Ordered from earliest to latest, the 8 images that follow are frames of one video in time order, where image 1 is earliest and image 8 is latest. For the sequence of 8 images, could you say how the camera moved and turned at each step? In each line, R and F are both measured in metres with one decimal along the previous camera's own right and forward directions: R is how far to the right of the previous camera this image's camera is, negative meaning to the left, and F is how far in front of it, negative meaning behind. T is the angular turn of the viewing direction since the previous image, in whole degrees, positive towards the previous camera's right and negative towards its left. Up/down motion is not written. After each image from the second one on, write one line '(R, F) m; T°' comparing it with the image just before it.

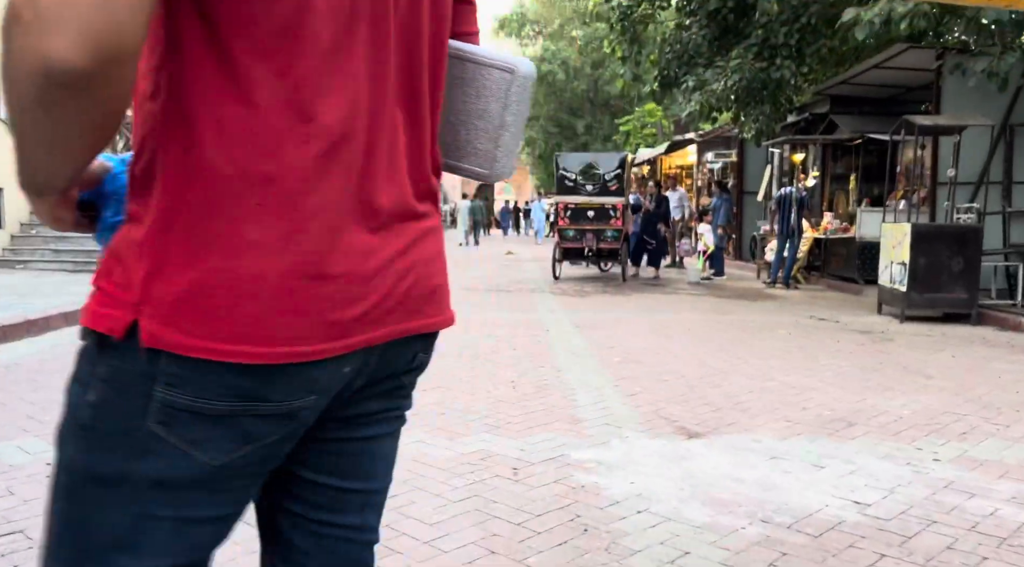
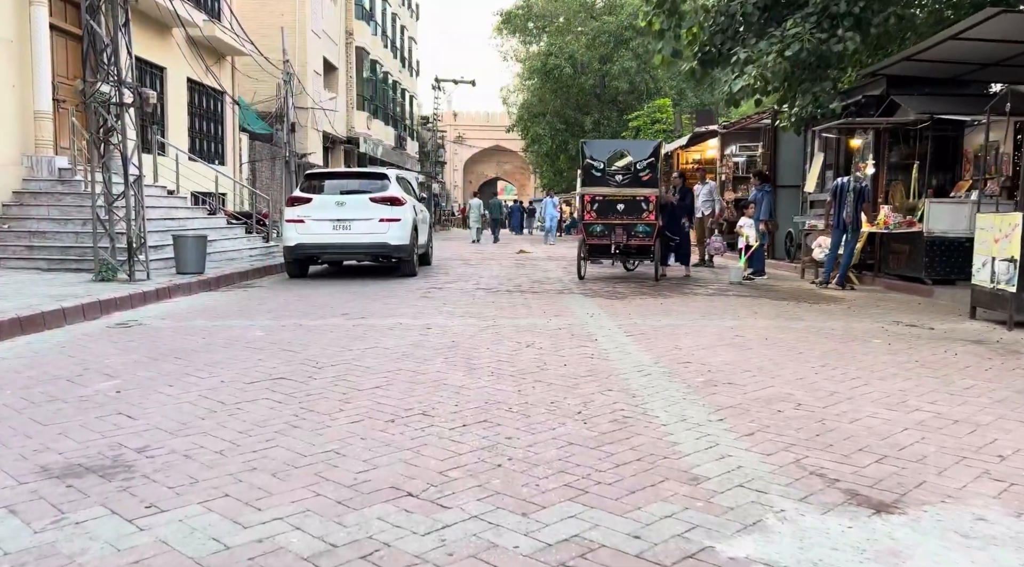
(-0.3, +1.4) m; 0°
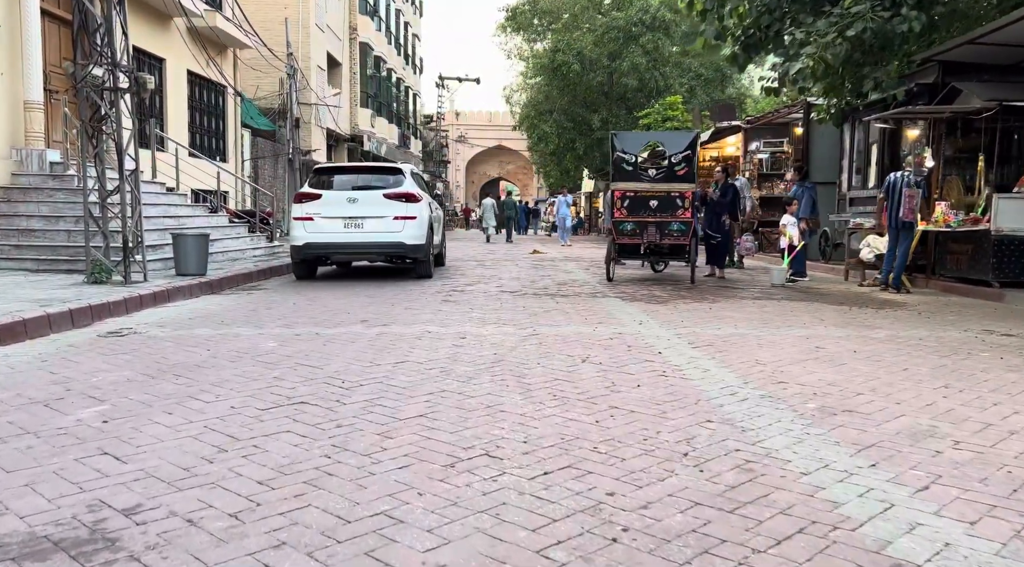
(-0.3, +0.9) m; 0°
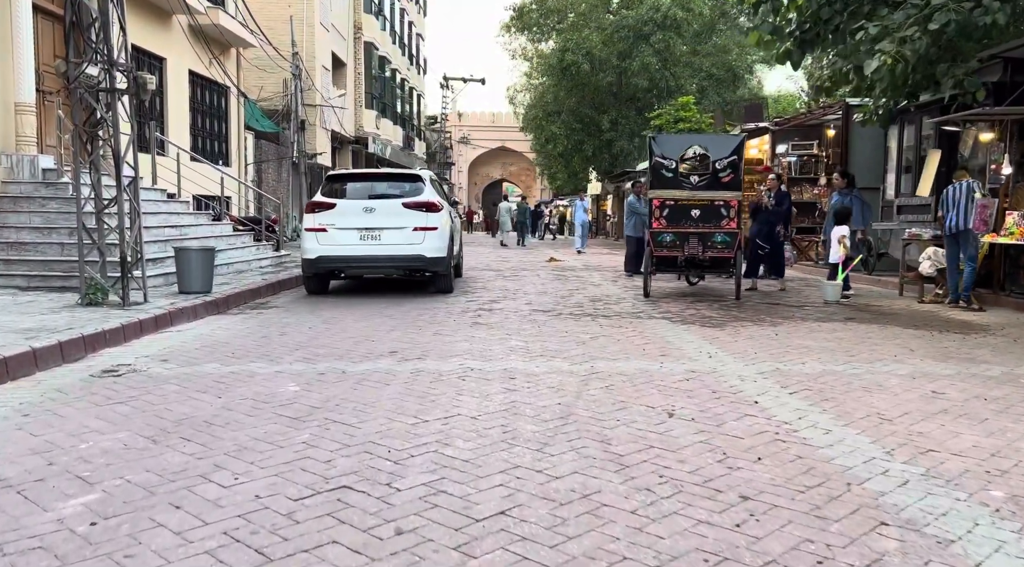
(-0.4, +1.0) m; 0°
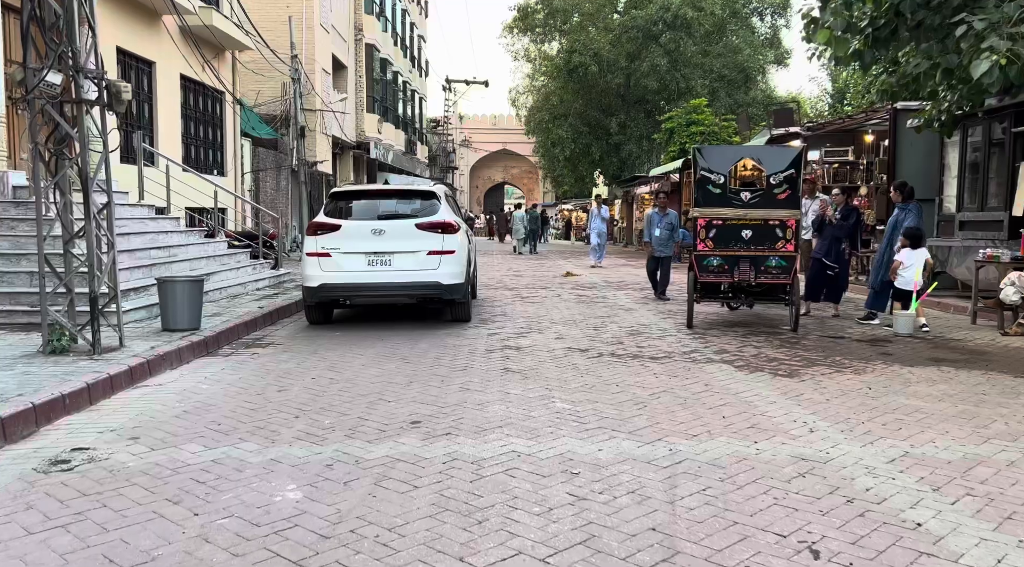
(-0.3, +1.4) m; 0°
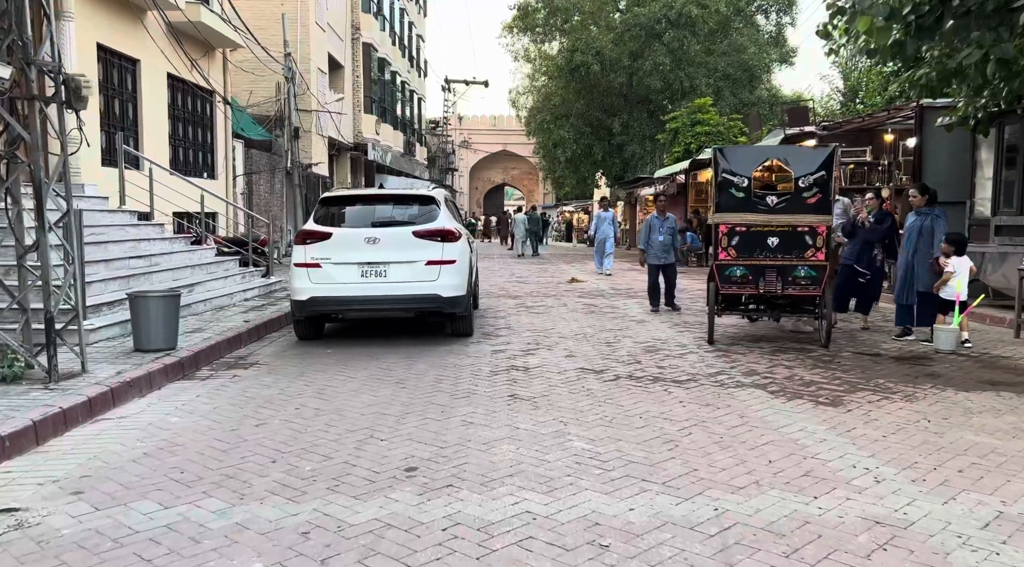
(-0.1, +0.9) m; 0°
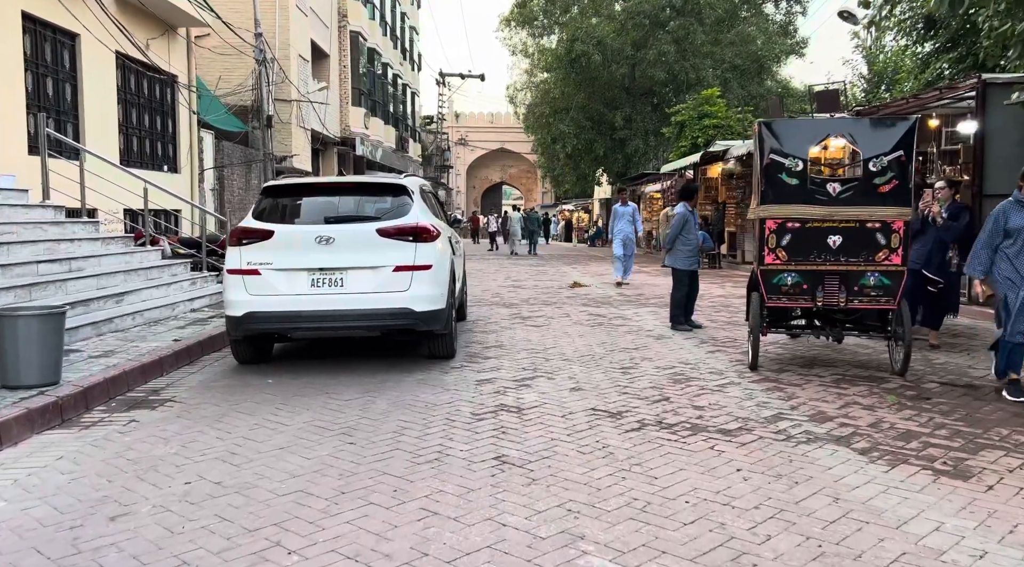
(+0.1, +2.1) m; 0°
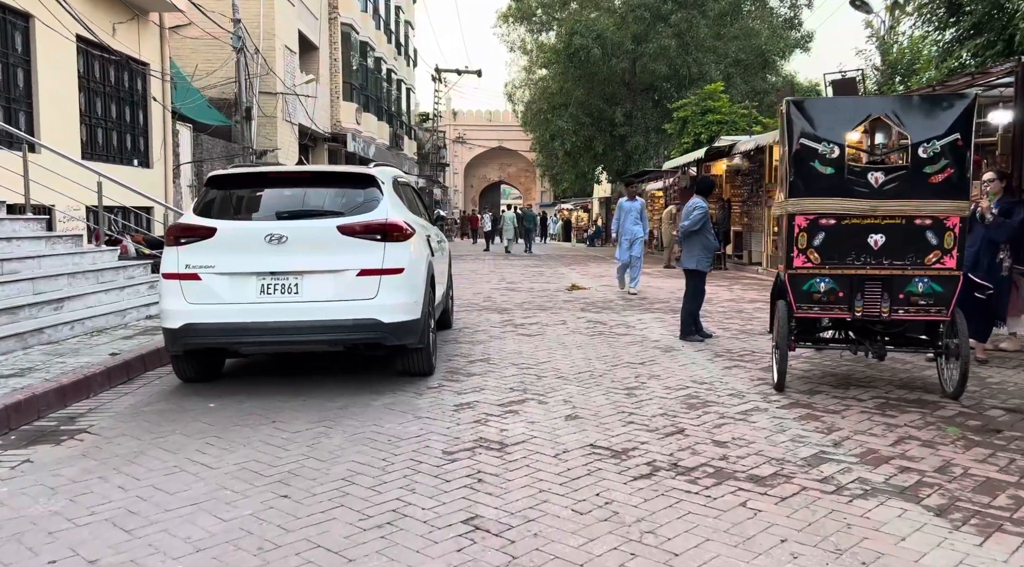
(+0.1, +1.2) m; 0°
